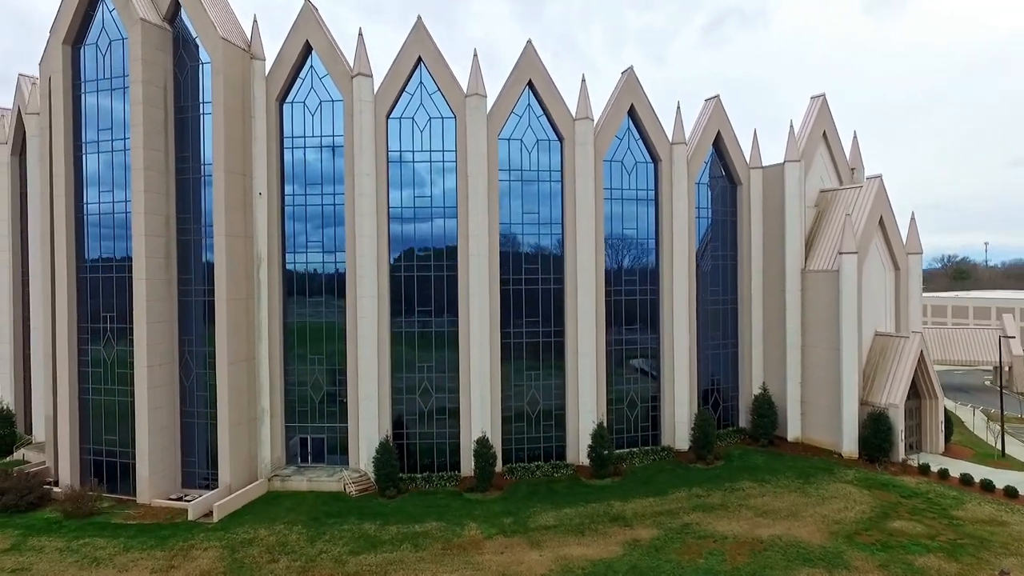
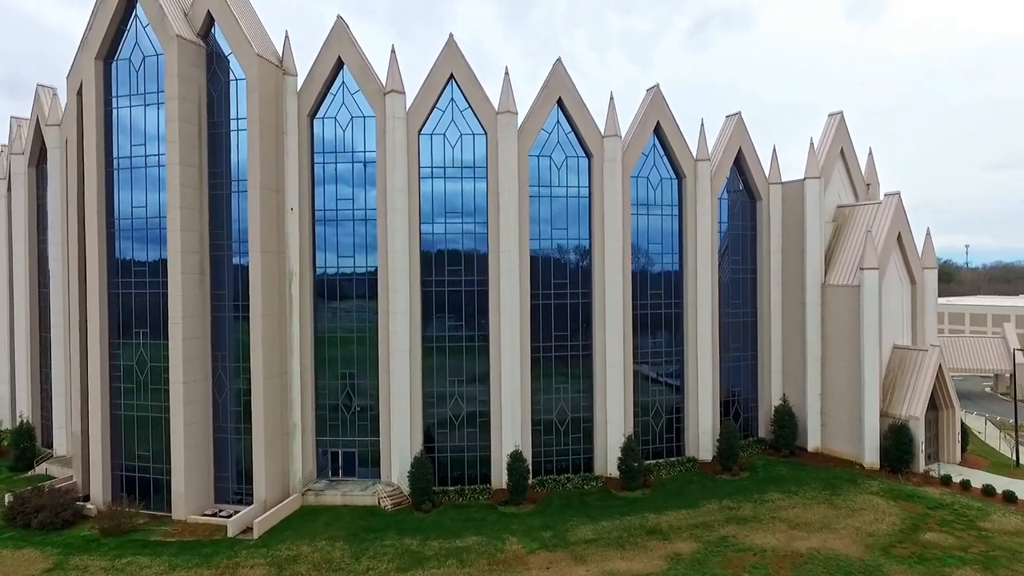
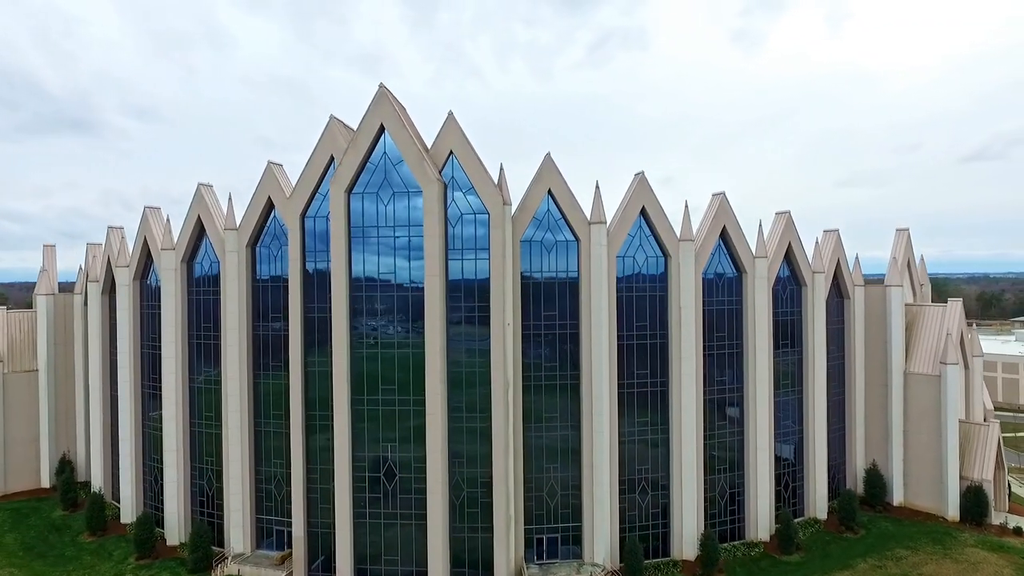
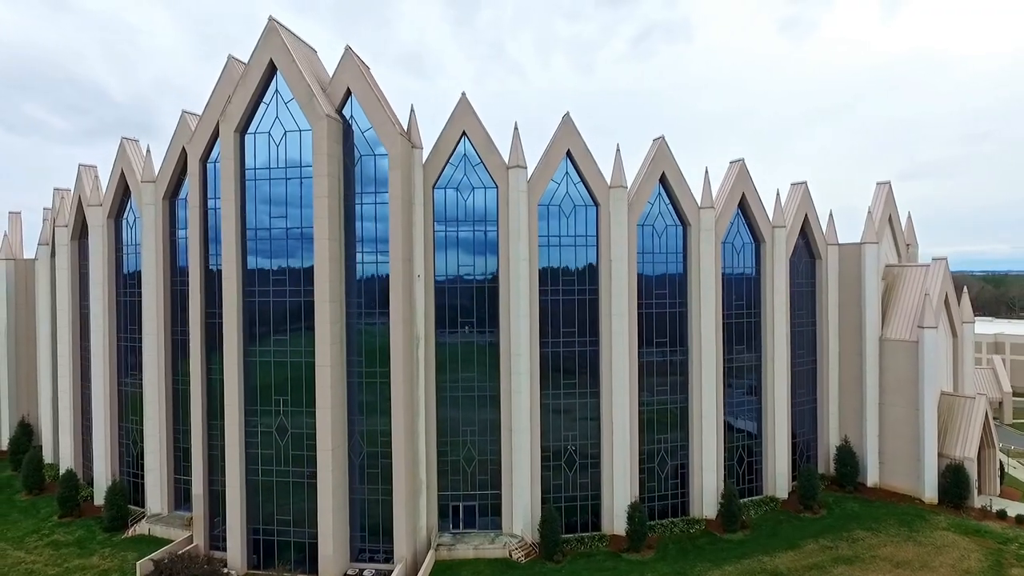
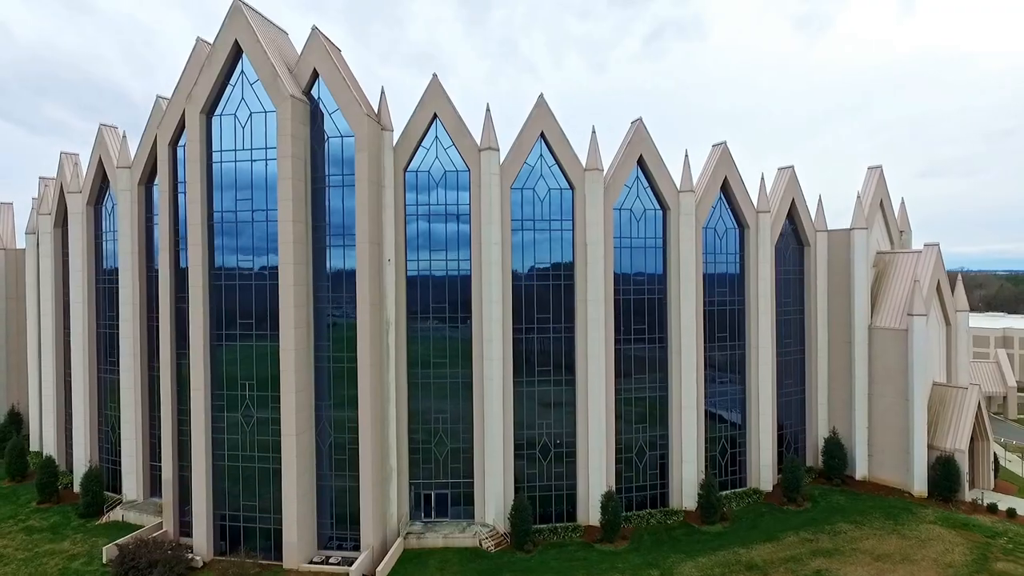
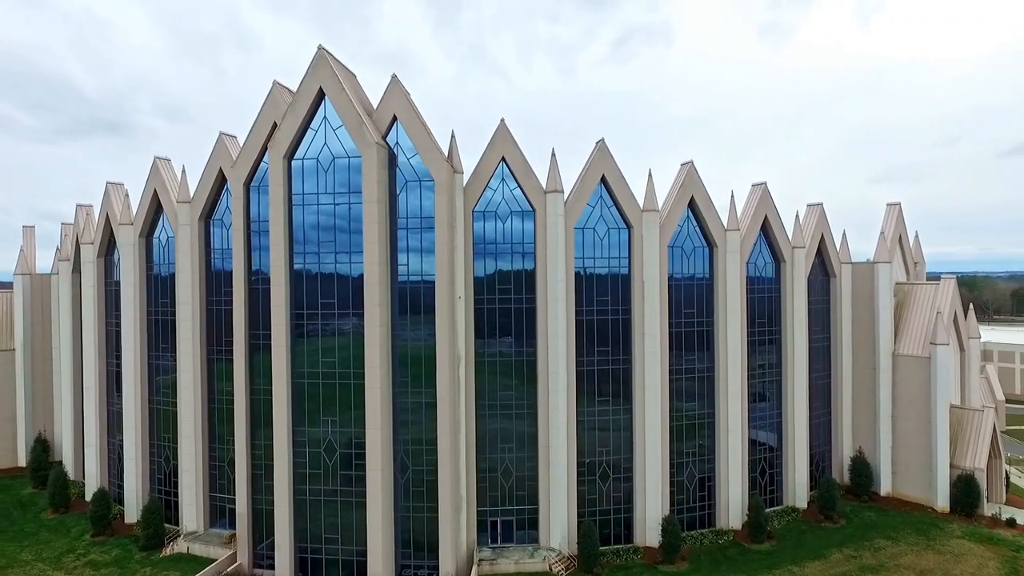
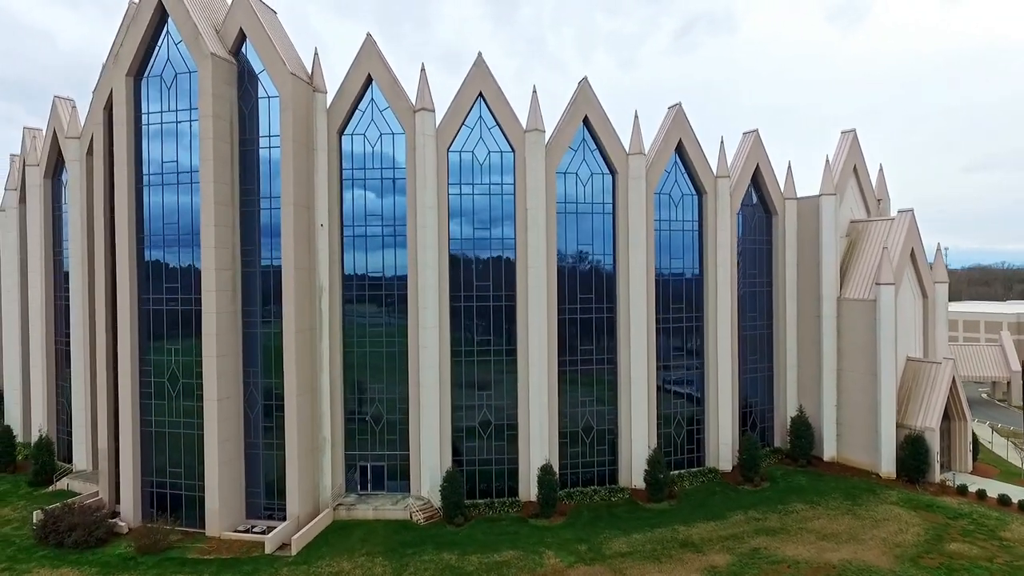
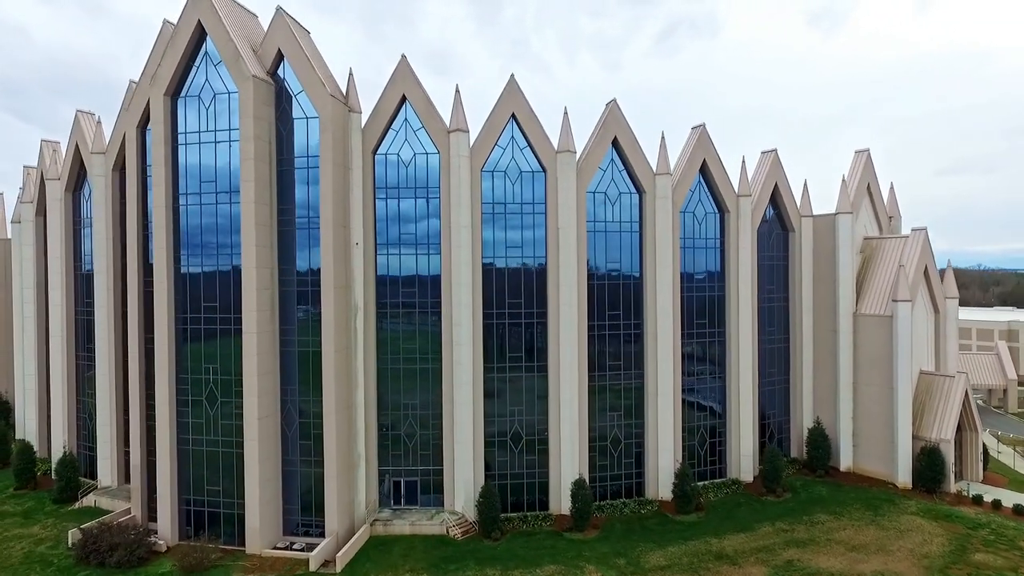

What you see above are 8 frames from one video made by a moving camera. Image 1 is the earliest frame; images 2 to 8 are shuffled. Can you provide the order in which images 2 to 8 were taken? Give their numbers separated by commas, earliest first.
2, 7, 8, 5, 4, 6, 3
